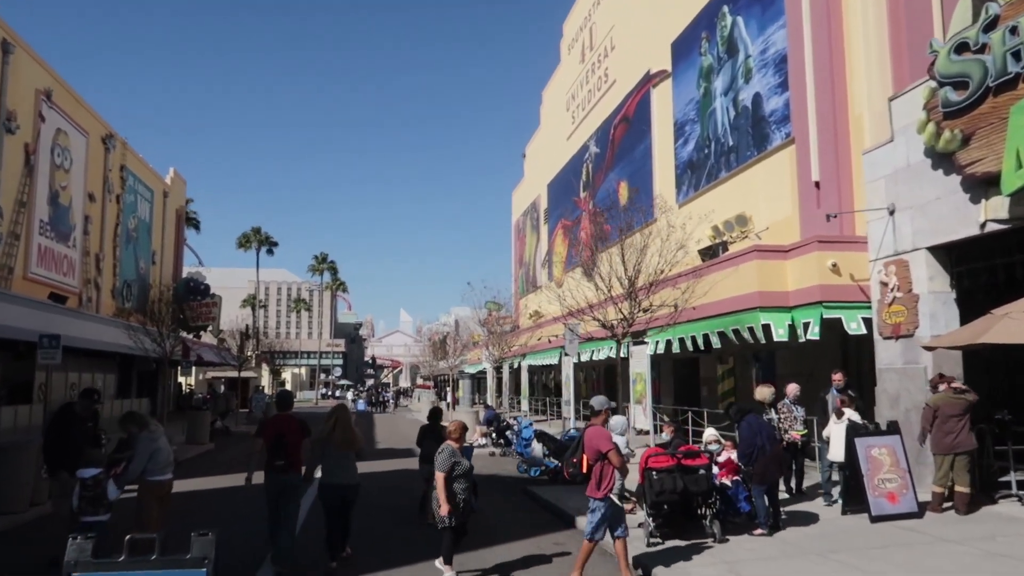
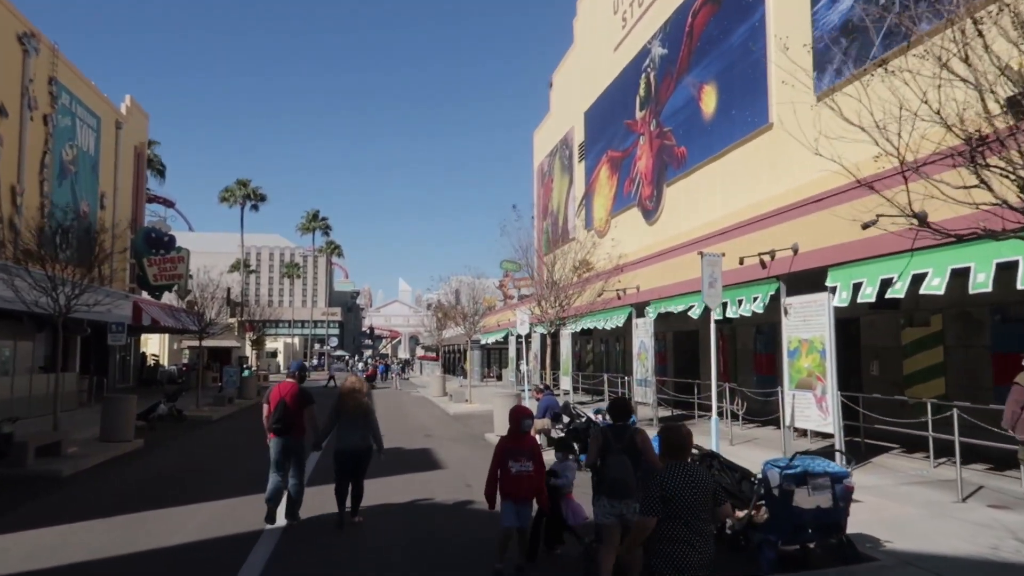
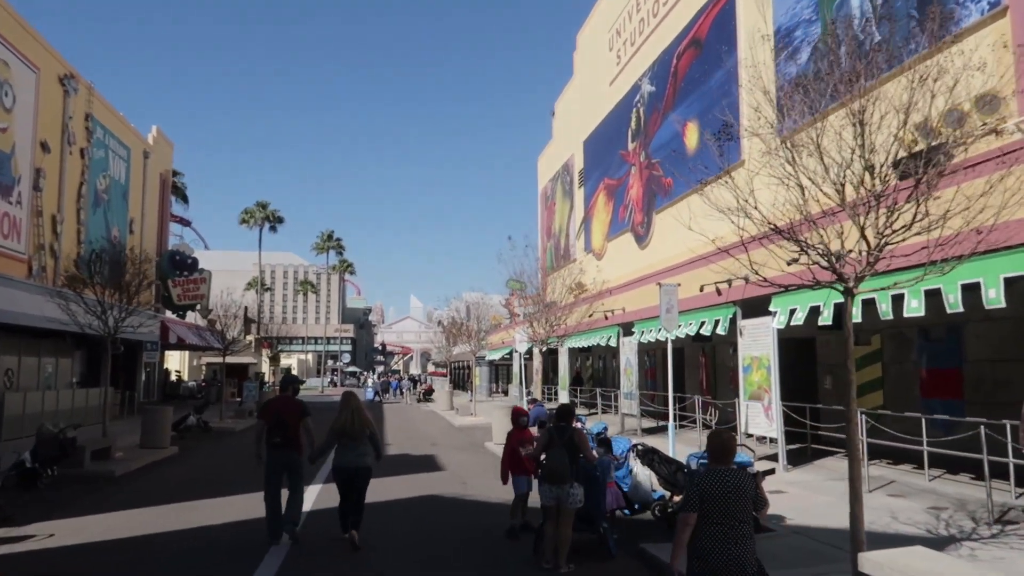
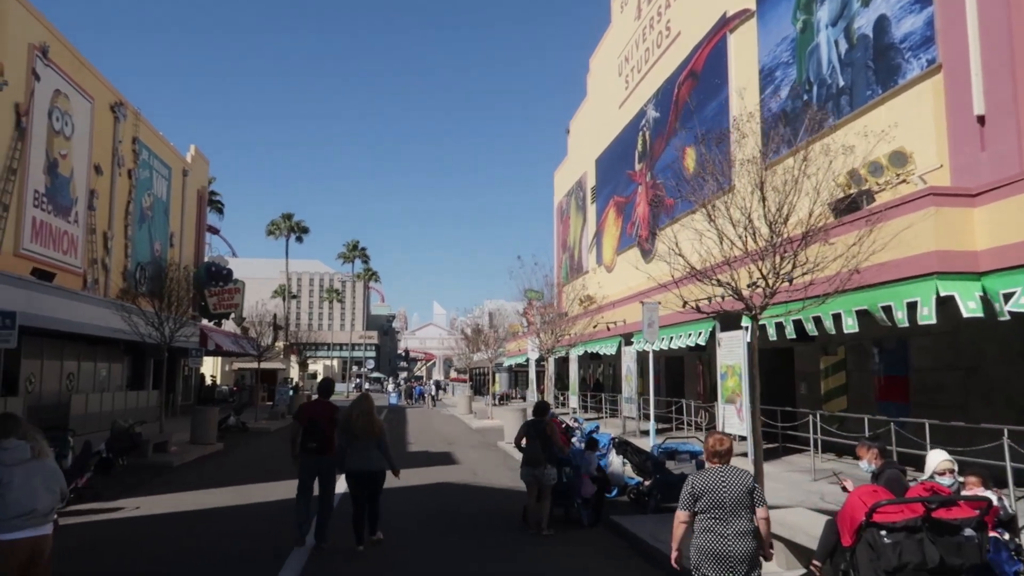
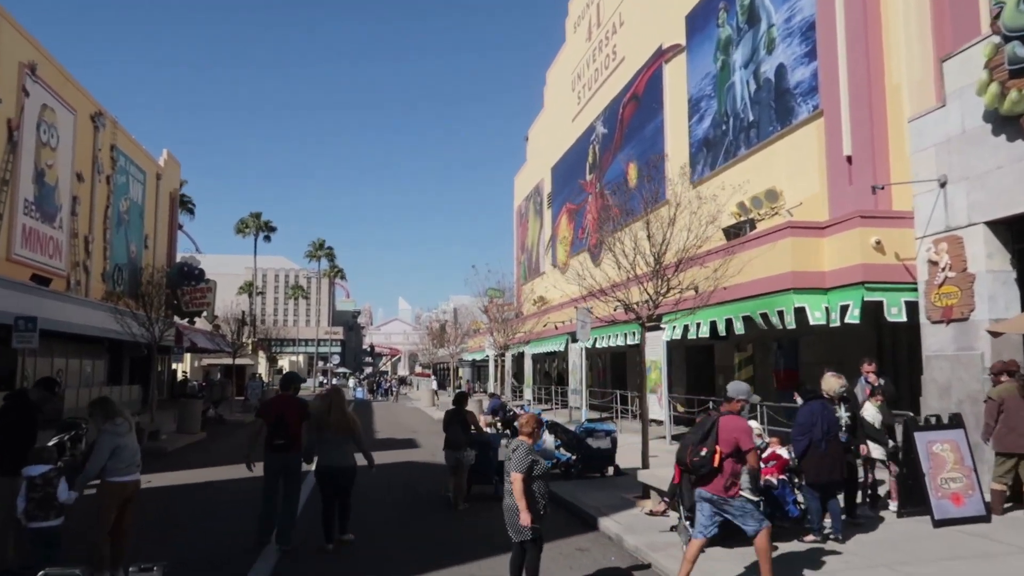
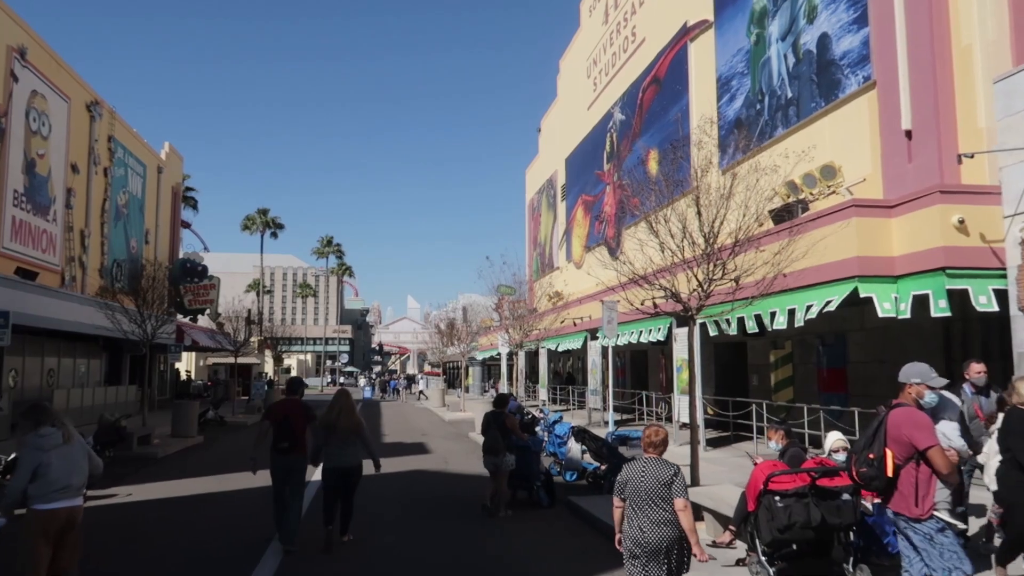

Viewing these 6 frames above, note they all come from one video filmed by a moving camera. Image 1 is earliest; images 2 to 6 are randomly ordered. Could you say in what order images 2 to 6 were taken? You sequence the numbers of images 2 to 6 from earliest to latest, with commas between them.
5, 6, 4, 3, 2
